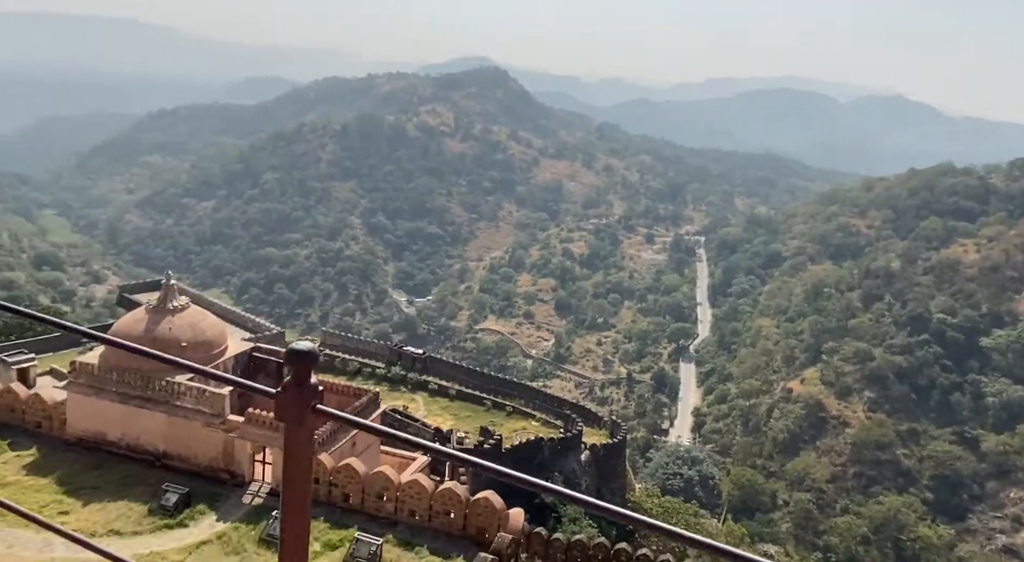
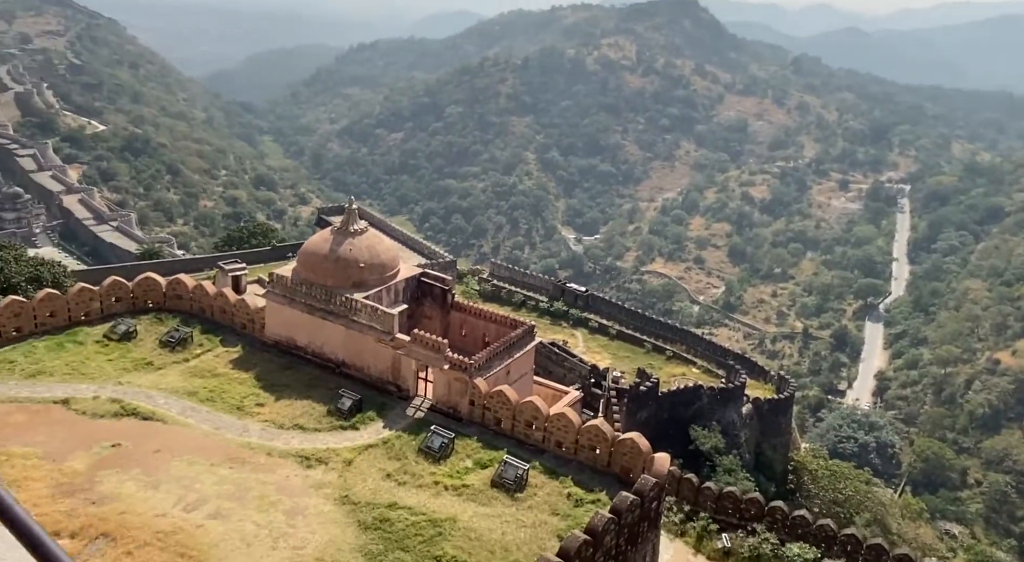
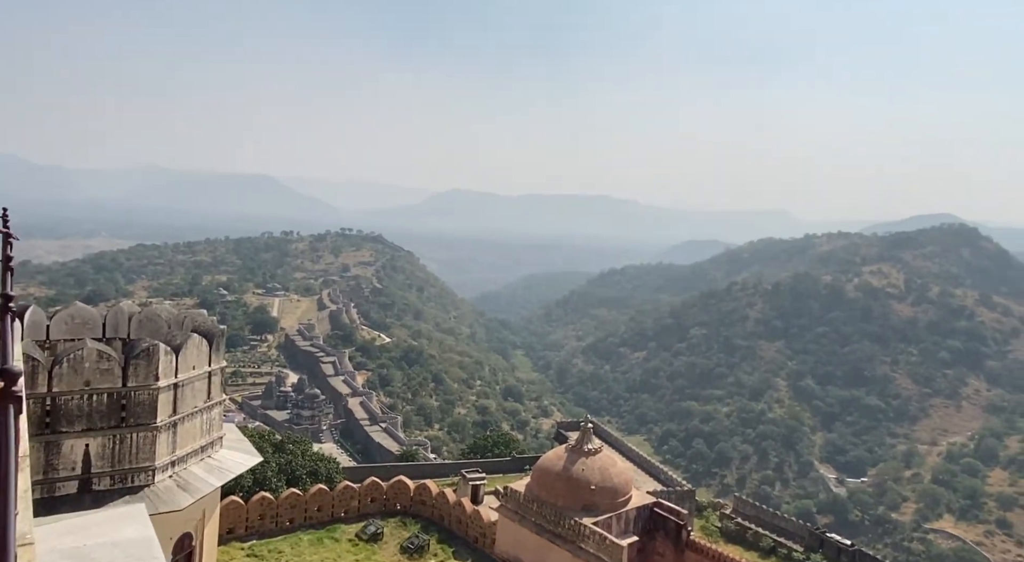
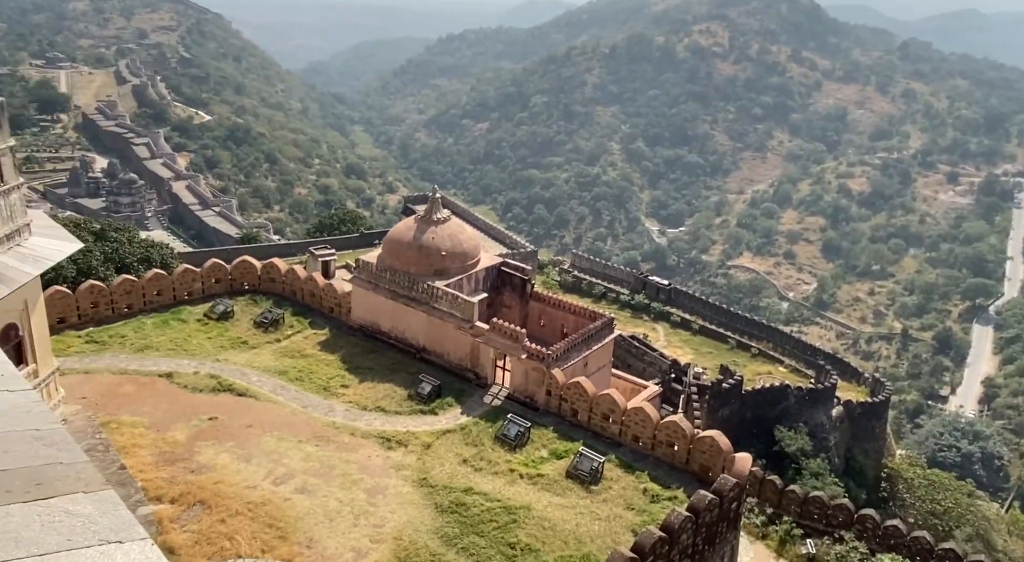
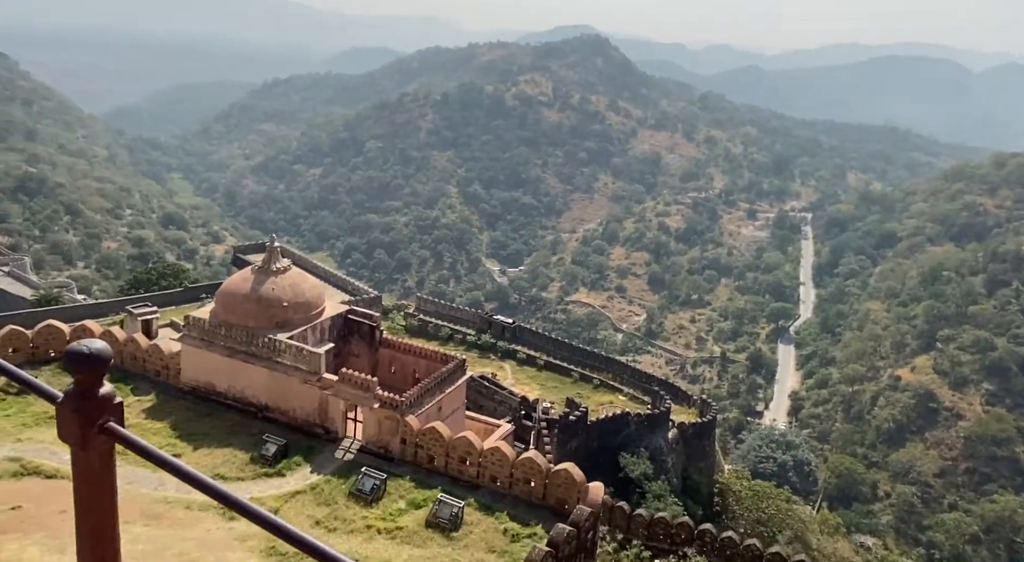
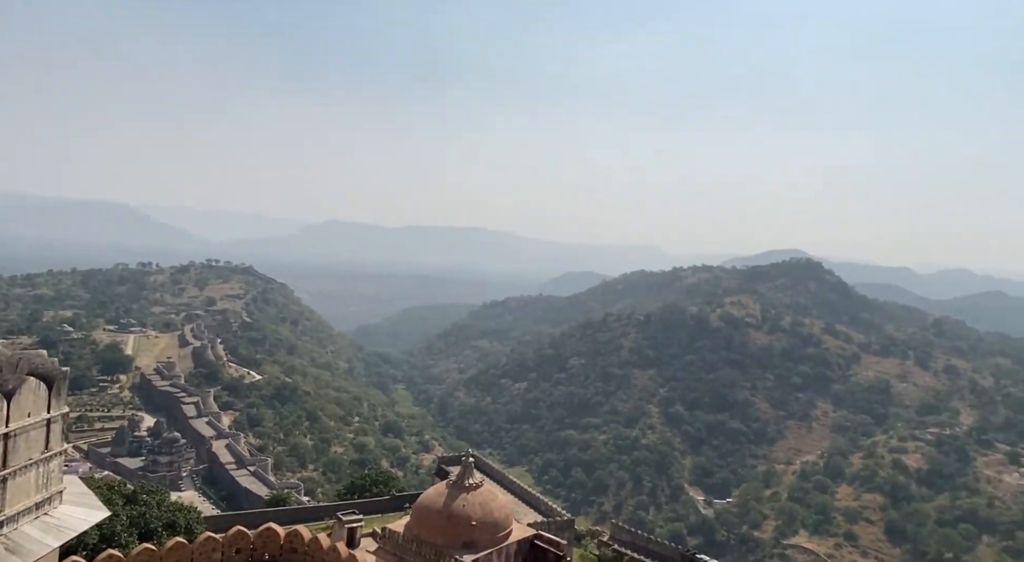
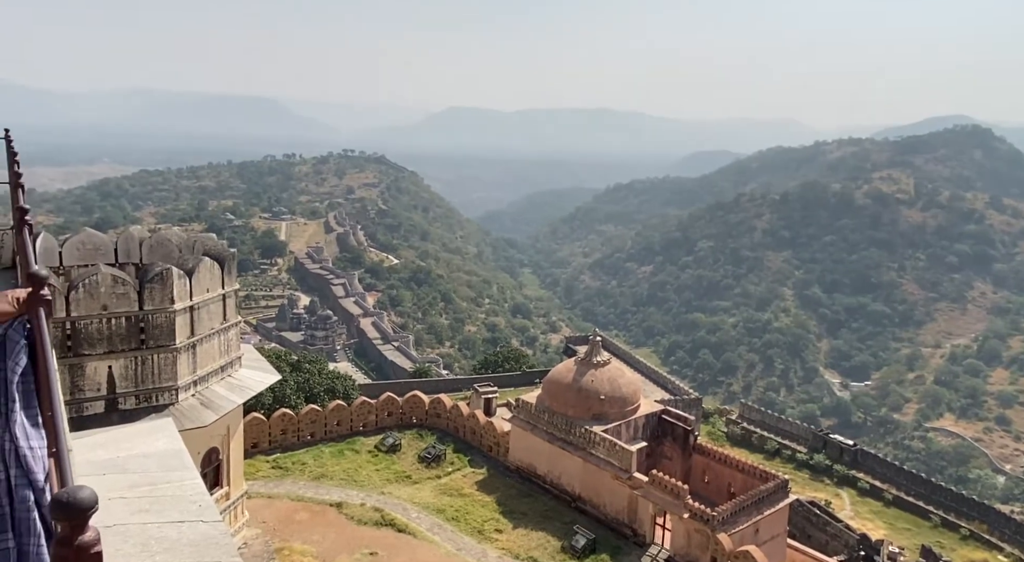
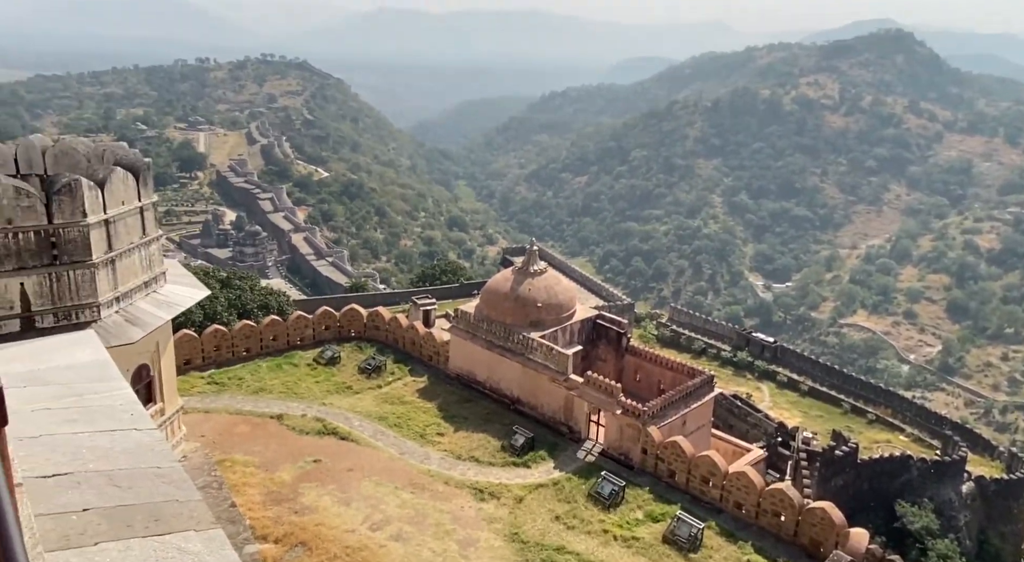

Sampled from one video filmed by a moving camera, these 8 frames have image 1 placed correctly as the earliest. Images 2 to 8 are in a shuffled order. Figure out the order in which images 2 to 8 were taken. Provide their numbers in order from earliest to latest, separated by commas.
5, 2, 4, 8, 7, 3, 6
